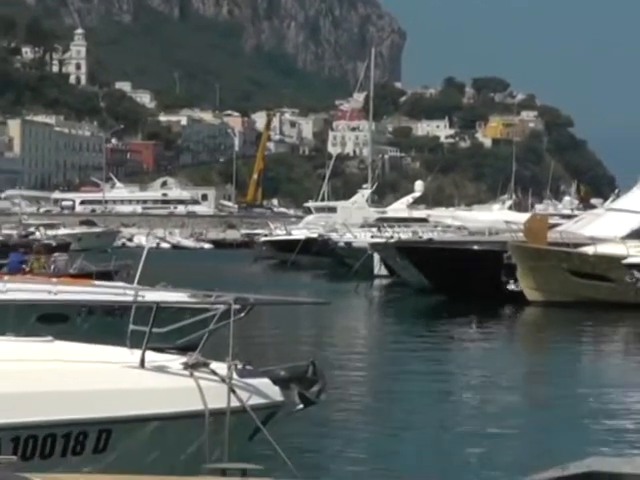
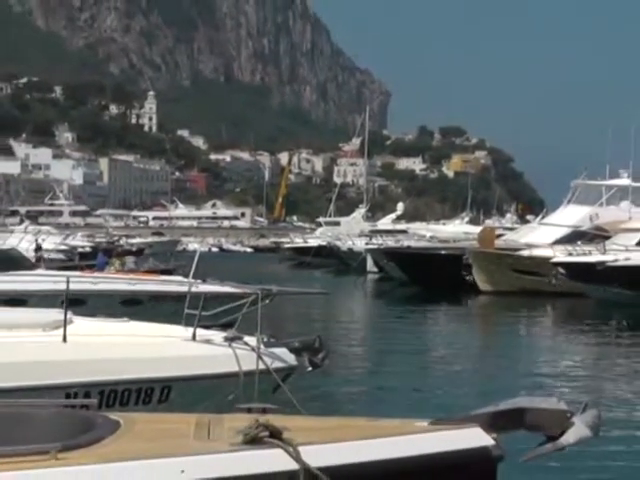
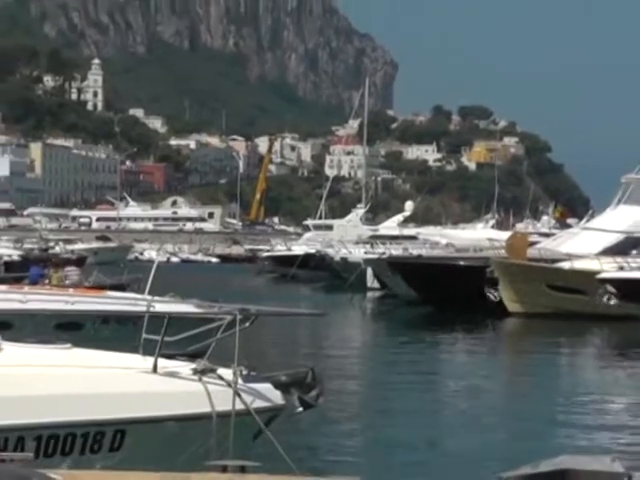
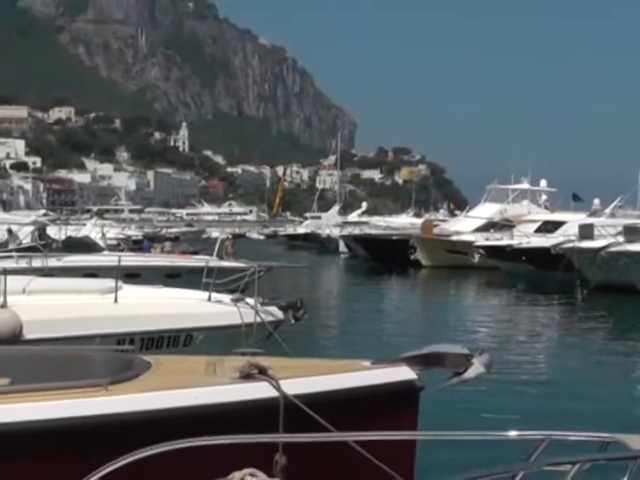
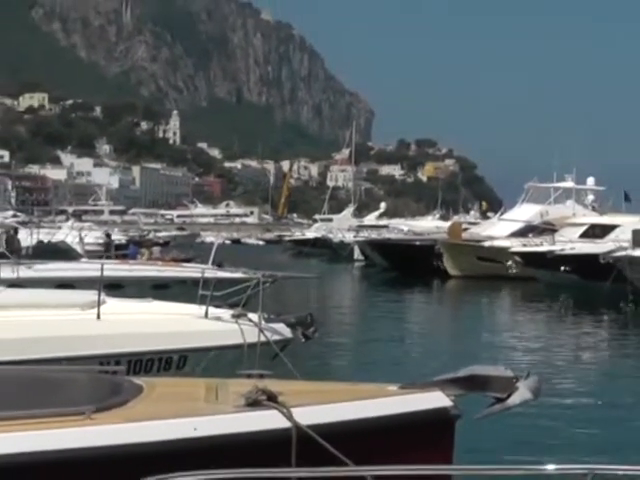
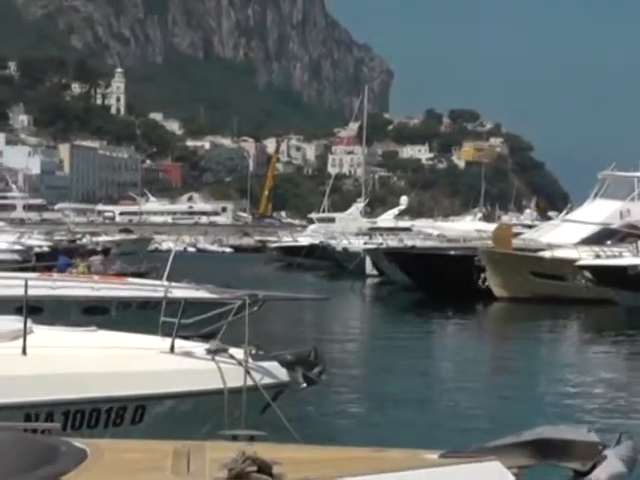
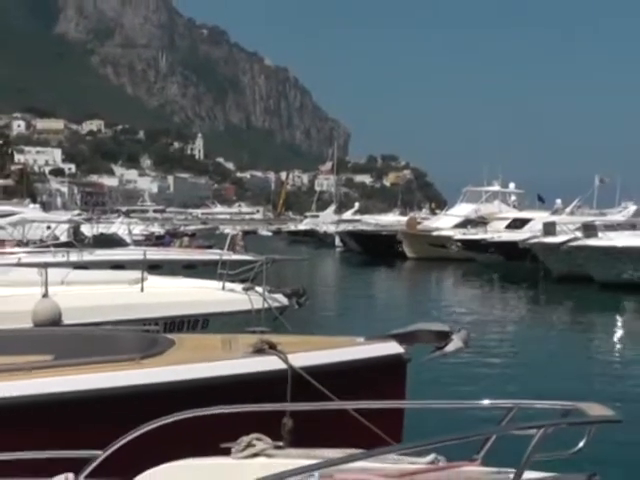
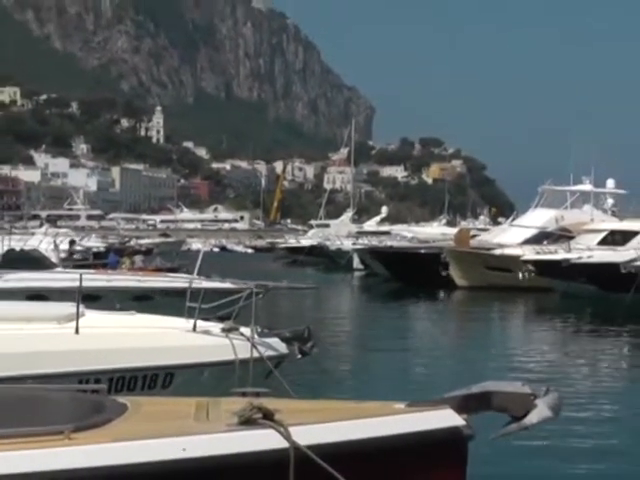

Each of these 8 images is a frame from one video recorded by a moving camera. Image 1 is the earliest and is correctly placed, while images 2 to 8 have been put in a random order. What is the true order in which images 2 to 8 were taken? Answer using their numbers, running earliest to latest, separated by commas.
3, 6, 2, 8, 5, 4, 7
